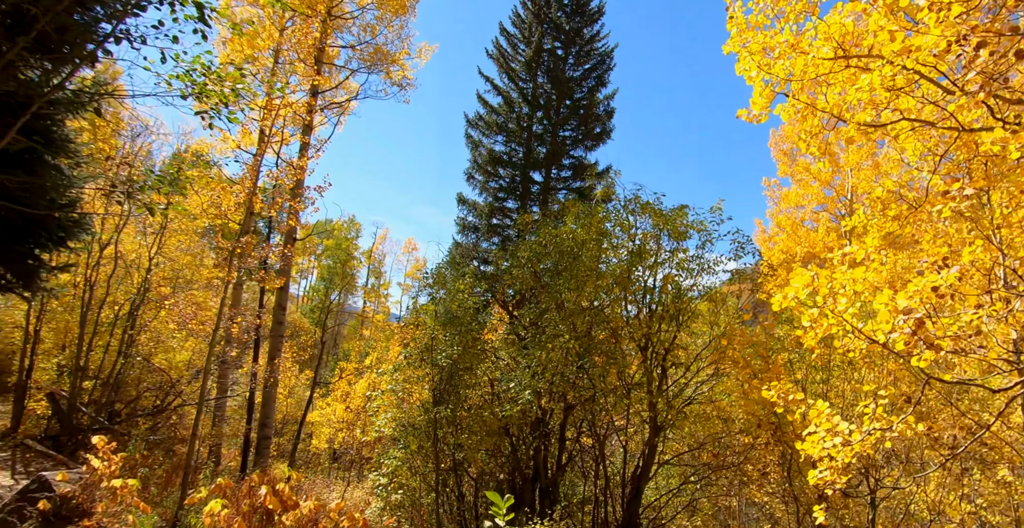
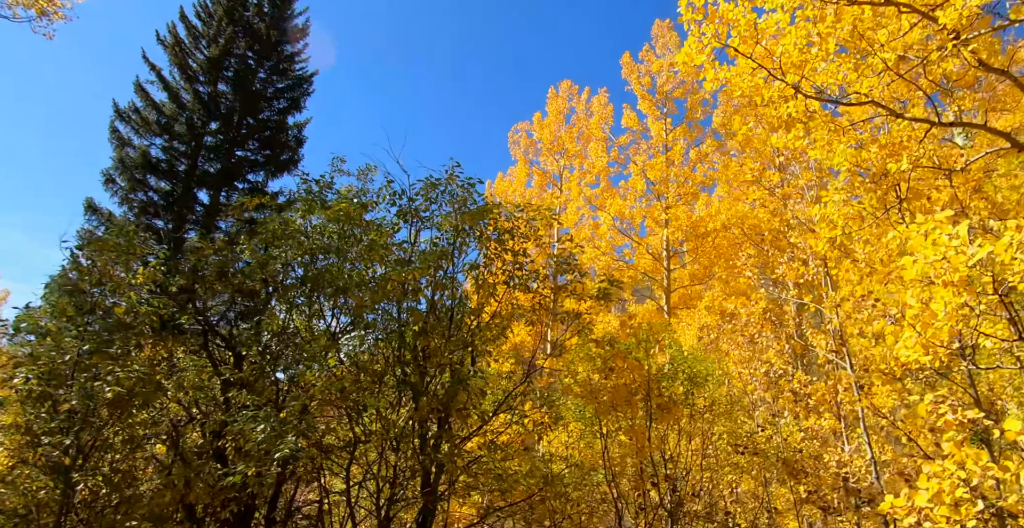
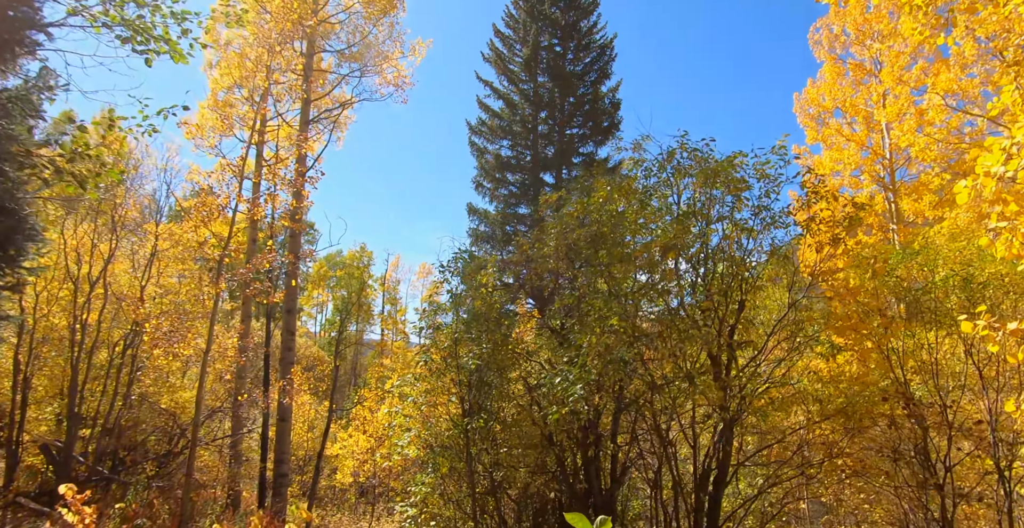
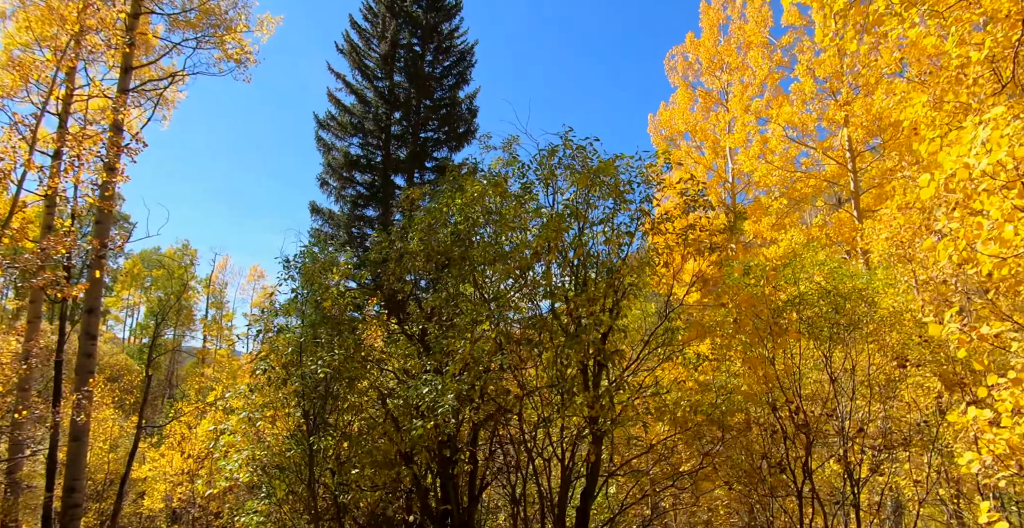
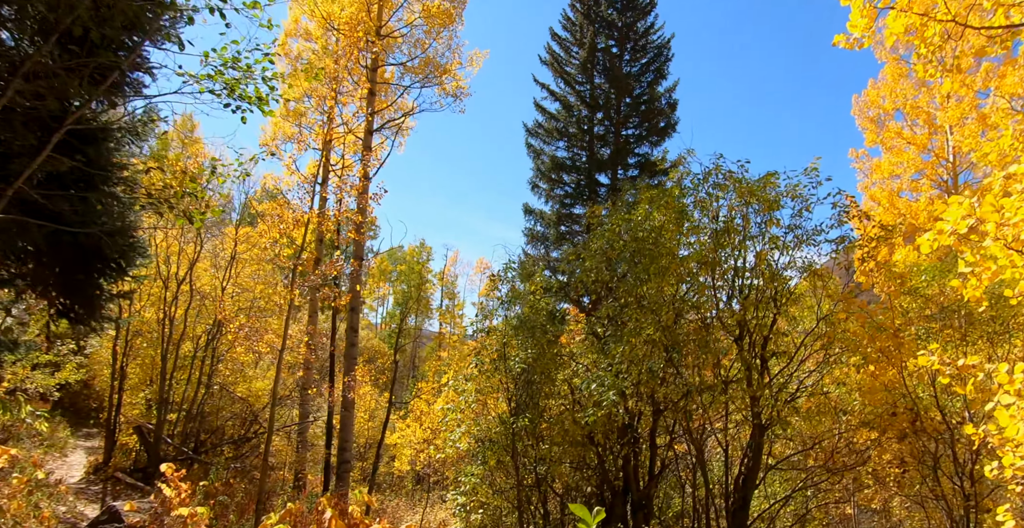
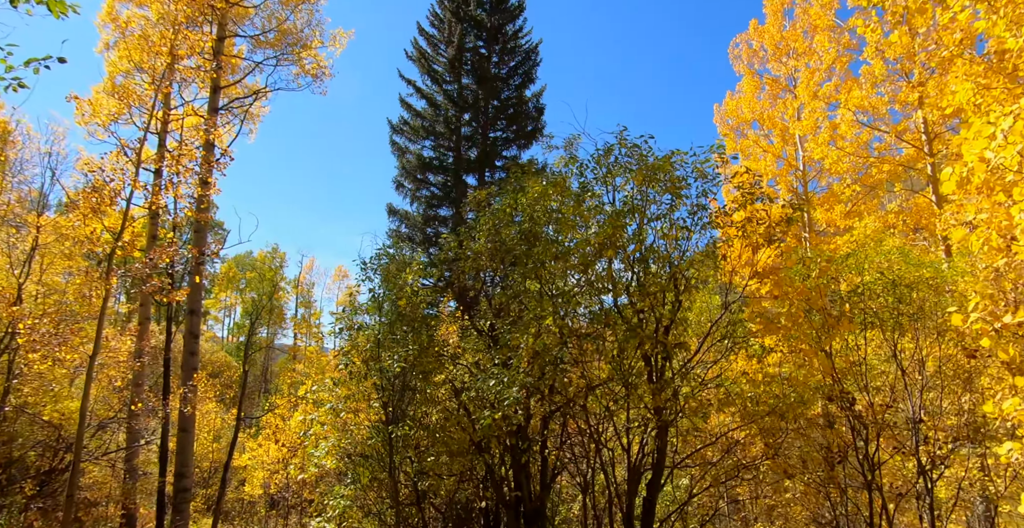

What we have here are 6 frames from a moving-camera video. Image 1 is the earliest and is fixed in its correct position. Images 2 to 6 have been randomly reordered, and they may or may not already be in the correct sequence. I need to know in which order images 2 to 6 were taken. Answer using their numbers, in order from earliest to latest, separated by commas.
5, 3, 6, 4, 2
